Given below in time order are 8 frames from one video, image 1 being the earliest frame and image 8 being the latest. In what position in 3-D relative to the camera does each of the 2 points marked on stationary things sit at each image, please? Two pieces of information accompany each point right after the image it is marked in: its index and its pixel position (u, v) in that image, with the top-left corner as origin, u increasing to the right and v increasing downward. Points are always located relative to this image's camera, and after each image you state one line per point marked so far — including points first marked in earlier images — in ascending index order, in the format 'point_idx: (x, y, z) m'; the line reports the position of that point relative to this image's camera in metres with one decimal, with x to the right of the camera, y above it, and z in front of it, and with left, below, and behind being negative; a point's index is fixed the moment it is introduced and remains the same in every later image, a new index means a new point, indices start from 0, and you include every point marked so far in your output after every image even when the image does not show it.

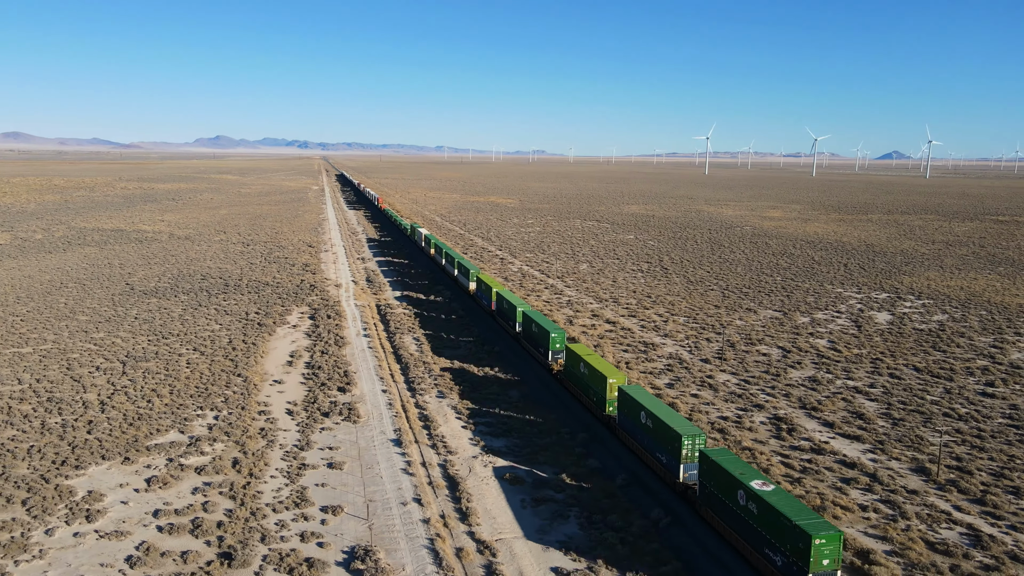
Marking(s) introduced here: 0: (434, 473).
0: (-2.1, -5.2, +18.4) m
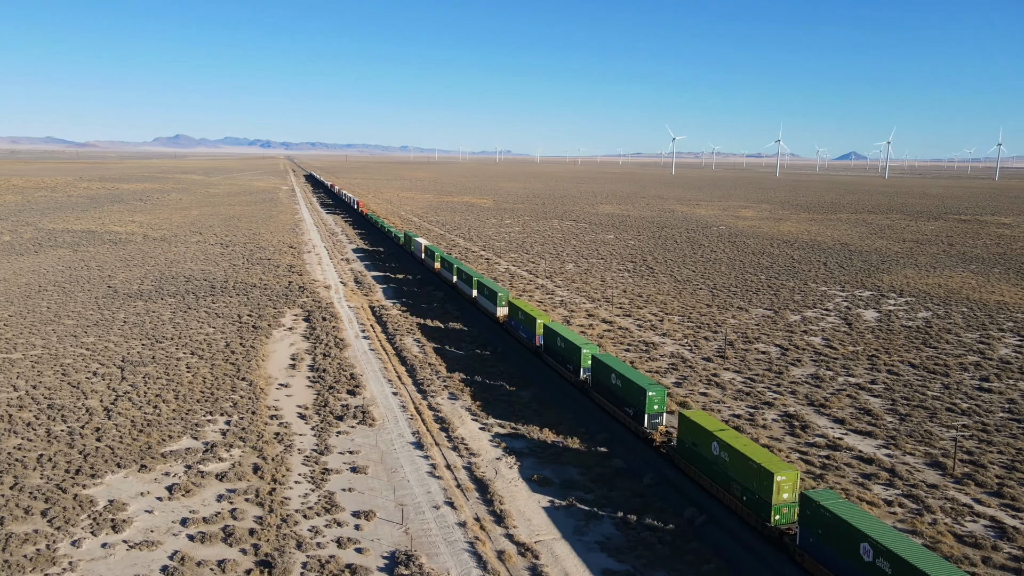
0: (-1.4, -5.2, +18.3) m
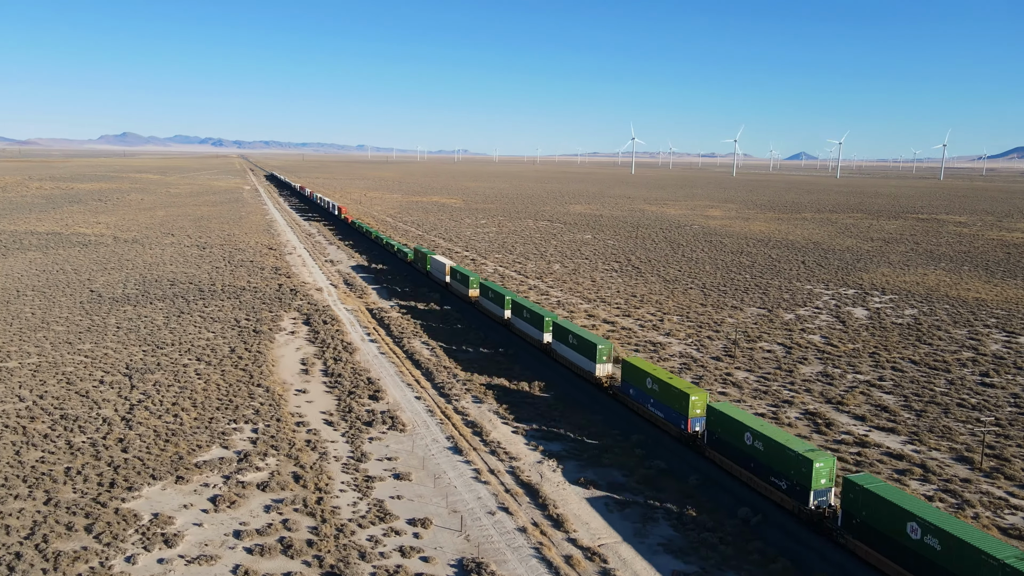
0: (-0.1, -5.3, +18.1) m
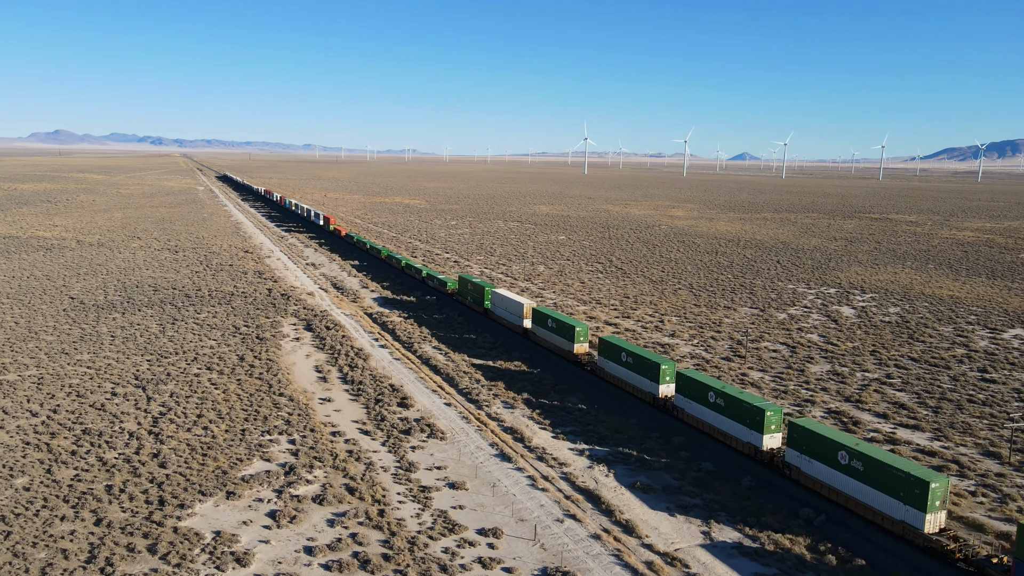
0: (+1.5, -5.4, +18.1) m
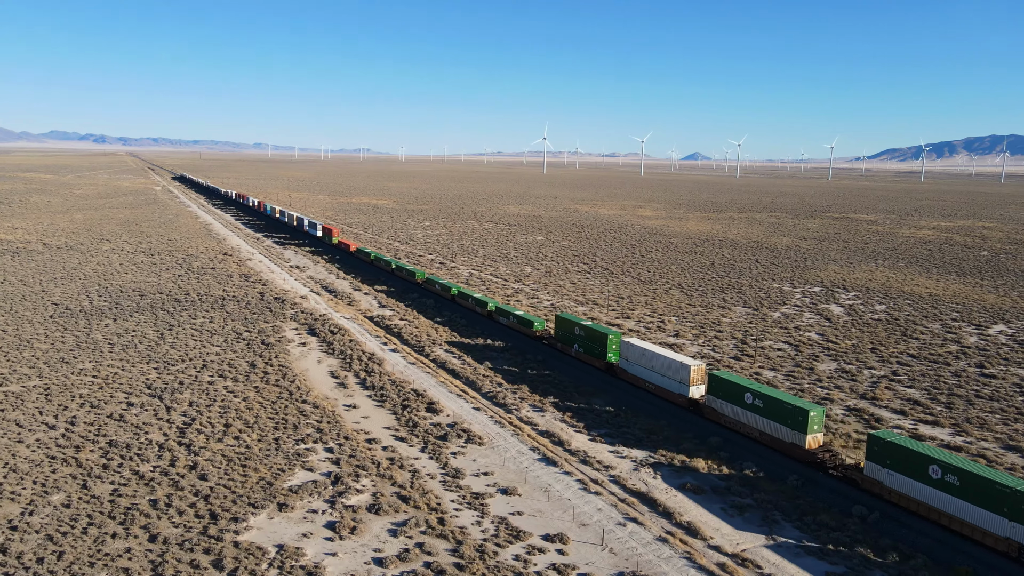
0: (+2.9, -5.5, +18.2) m
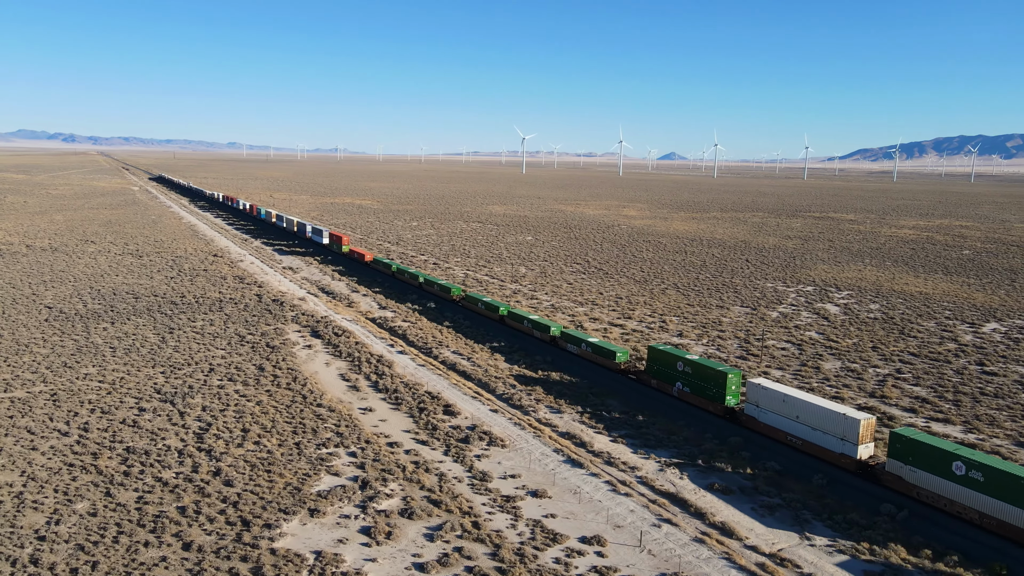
0: (+3.7, -5.6, +18.2) m
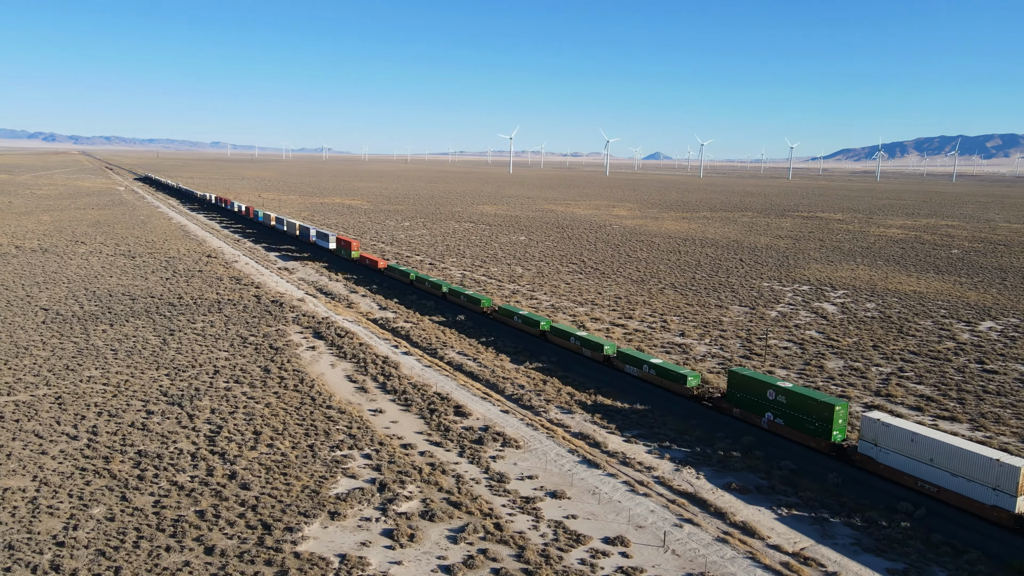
0: (+4.2, -5.6, +18.2) m
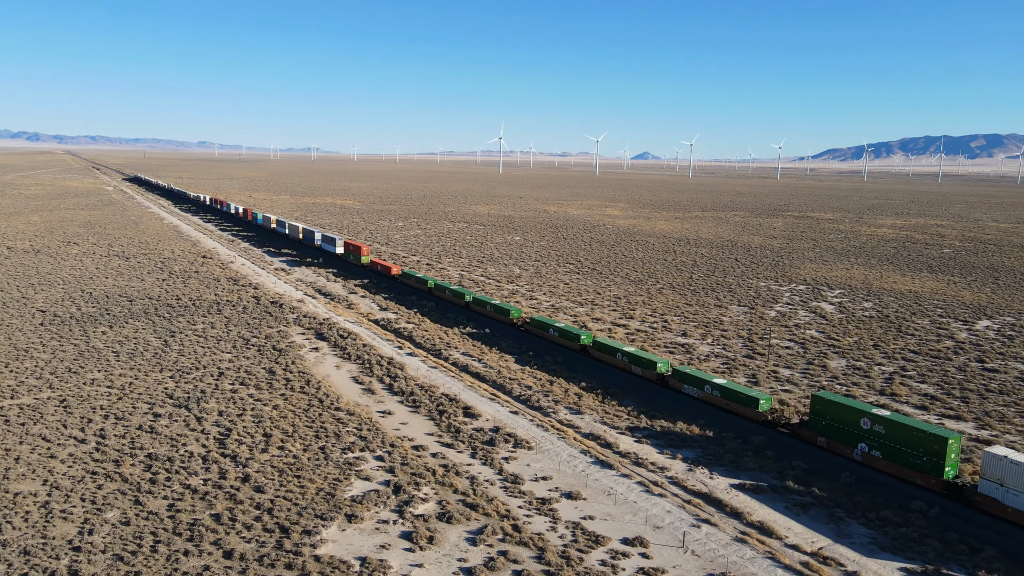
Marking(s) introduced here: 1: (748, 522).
0: (+4.6, -5.6, +18.3) m
1: (+5.9, -5.9, +16.6) m
